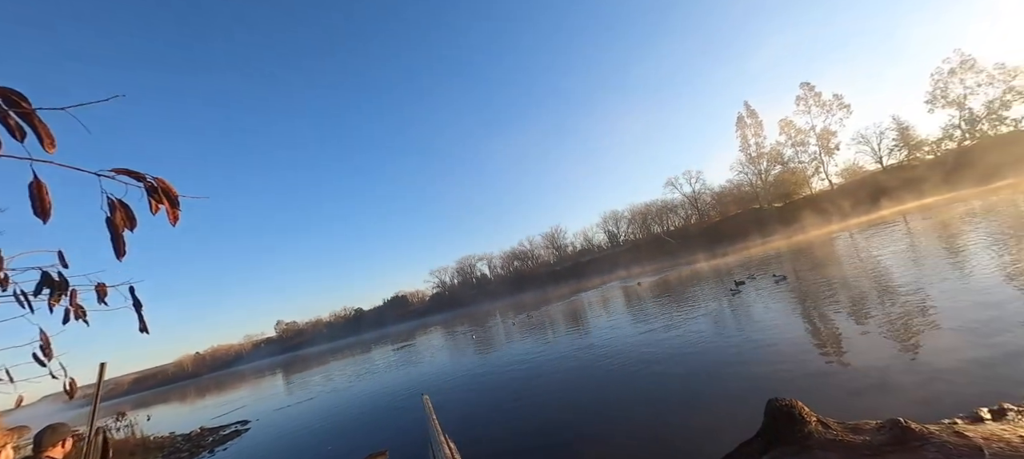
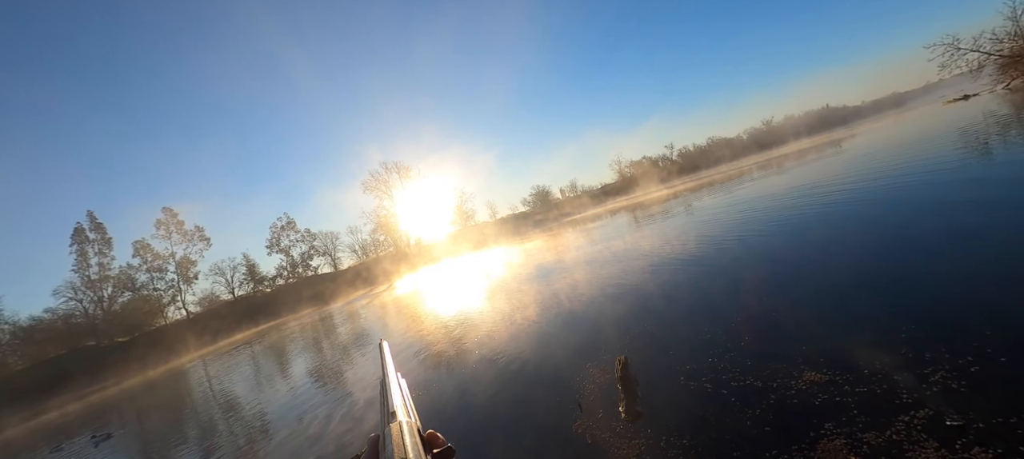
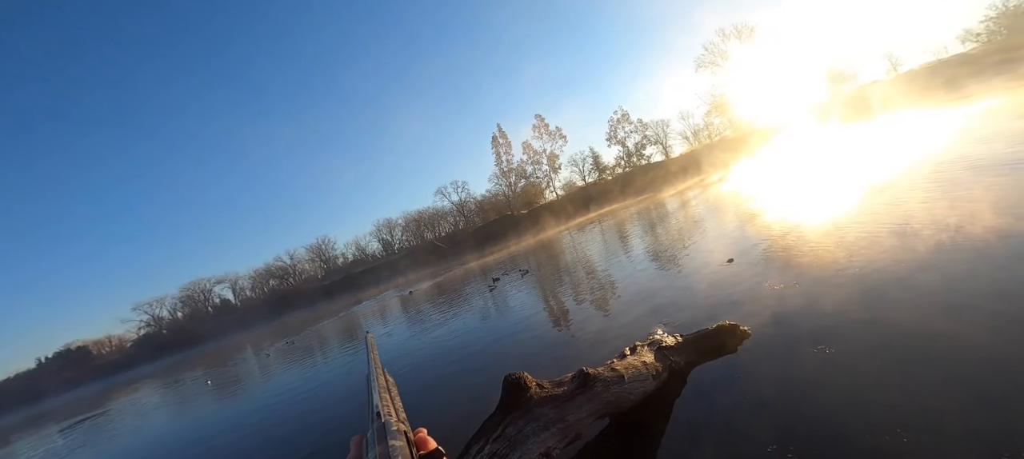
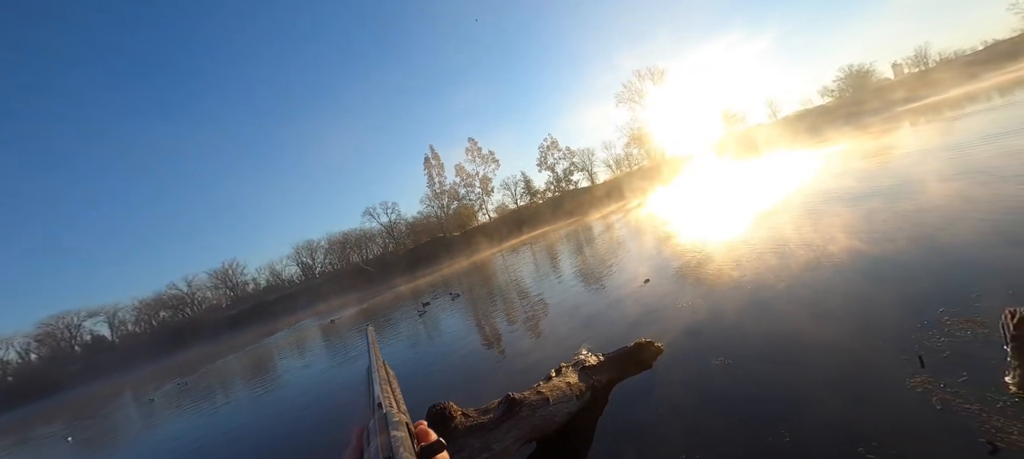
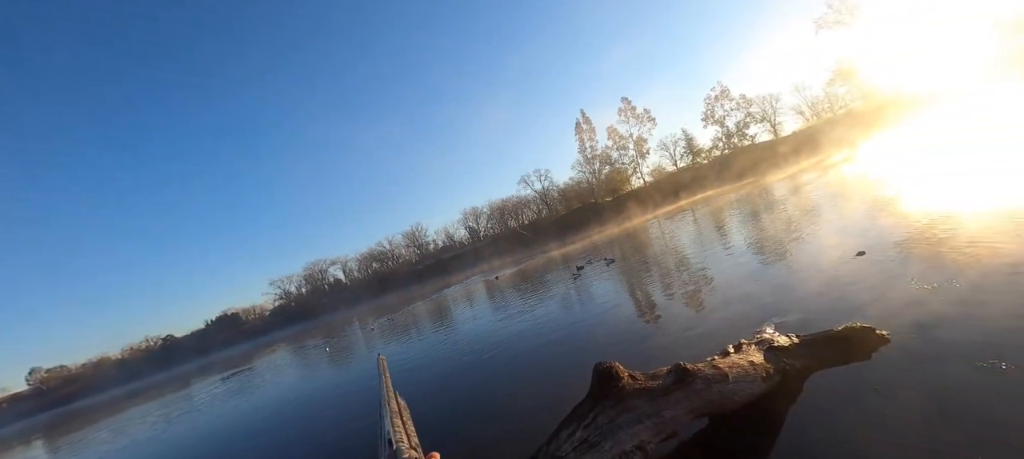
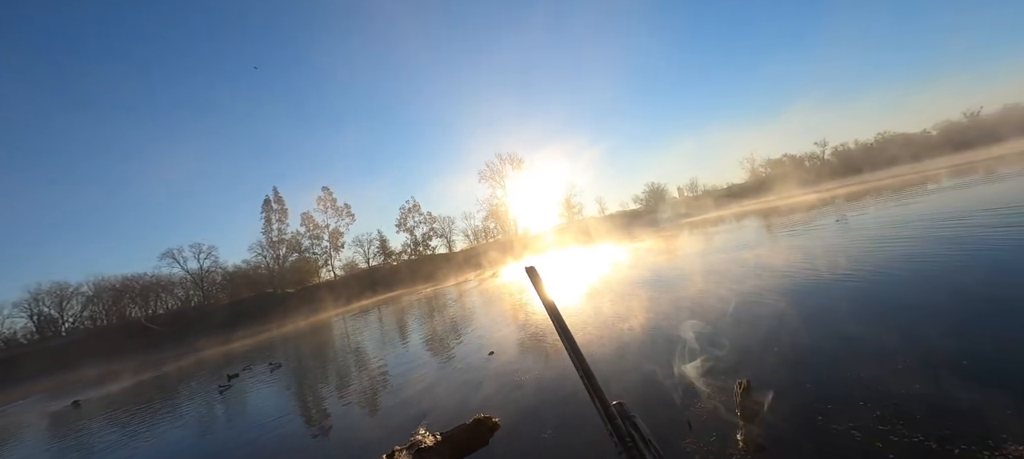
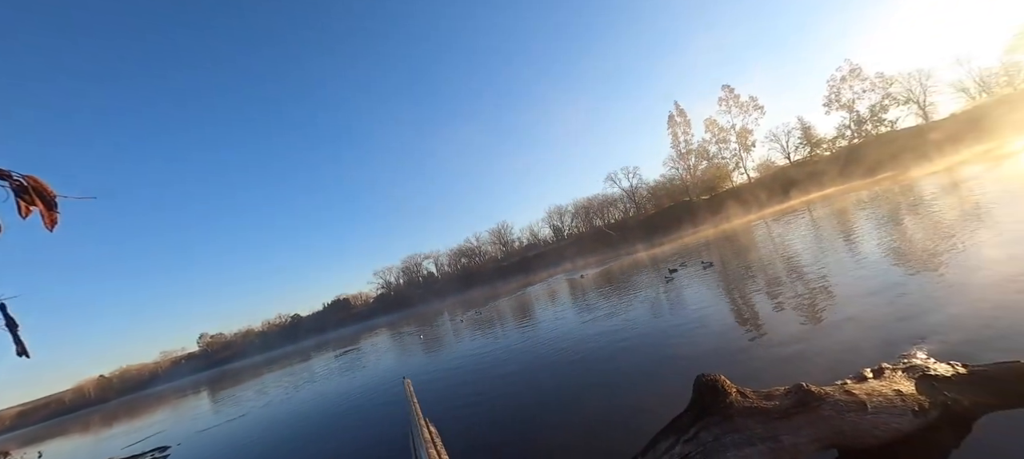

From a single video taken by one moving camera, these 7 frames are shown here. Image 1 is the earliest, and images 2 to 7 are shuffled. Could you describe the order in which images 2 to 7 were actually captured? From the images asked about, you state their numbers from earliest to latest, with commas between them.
7, 5, 3, 4, 6, 2
